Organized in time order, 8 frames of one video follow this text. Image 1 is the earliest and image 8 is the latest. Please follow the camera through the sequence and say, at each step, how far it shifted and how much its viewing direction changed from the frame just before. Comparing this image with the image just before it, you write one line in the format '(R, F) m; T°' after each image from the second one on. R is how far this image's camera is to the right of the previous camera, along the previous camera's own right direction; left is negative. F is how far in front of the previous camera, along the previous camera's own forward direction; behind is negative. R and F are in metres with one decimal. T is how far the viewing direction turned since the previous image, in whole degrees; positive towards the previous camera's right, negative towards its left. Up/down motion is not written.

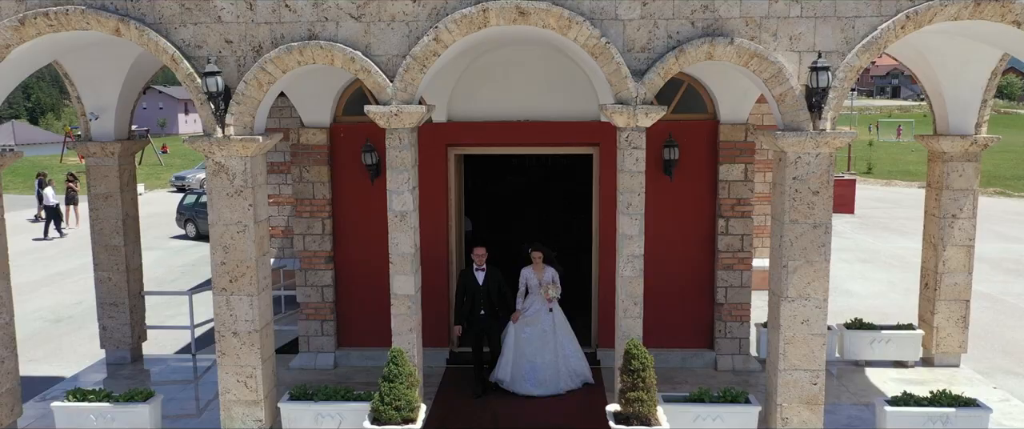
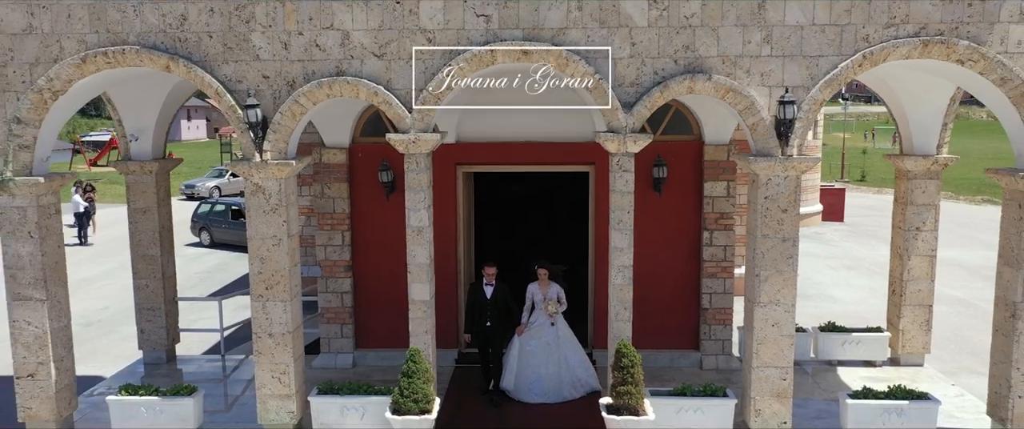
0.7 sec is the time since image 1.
(0.0, -0.8) m; 0°
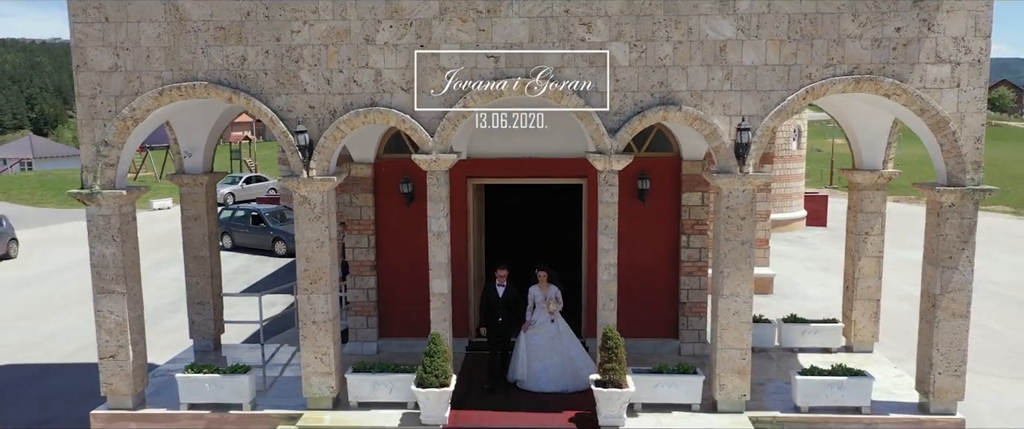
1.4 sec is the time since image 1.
(0.0, -1.4) m; 0°
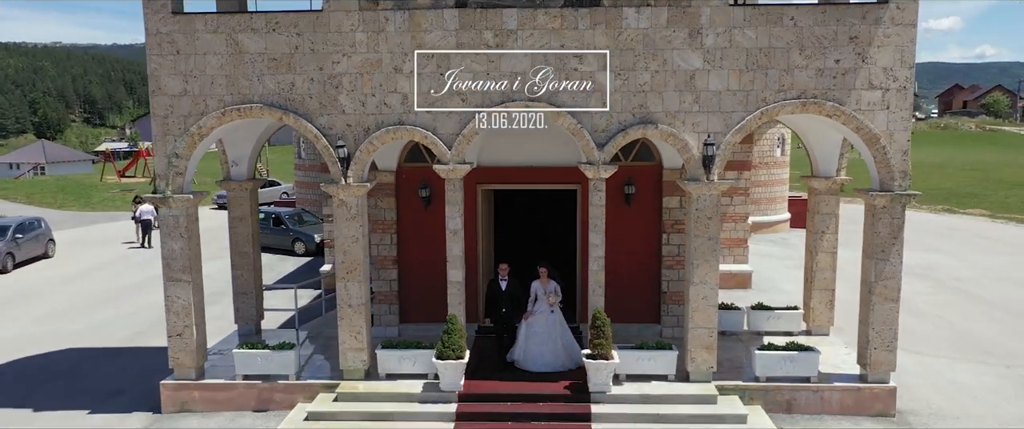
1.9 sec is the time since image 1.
(0.0, -1.6) m; 0°
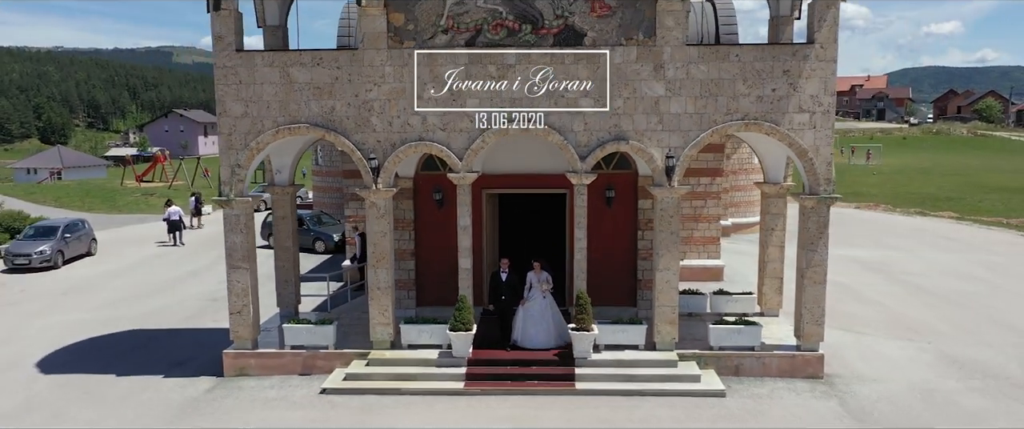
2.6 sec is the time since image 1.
(0.0, -2.2) m; 0°
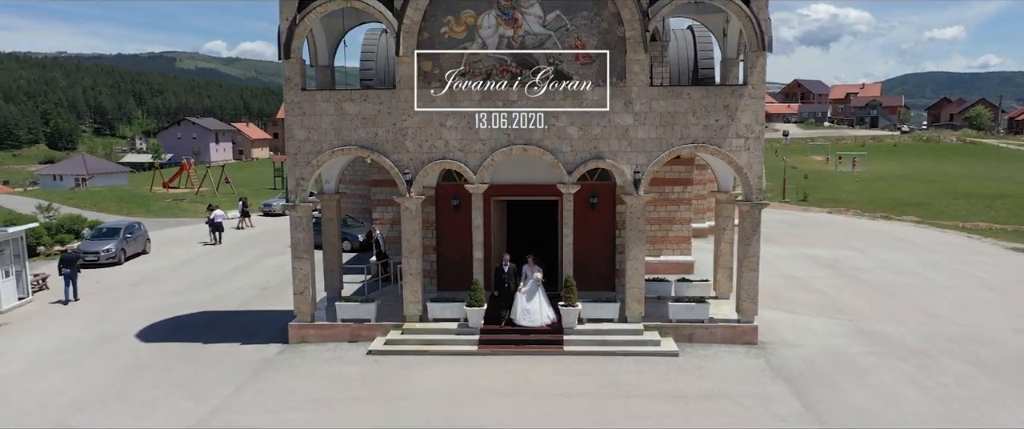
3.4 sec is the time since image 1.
(0.0, -3.4) m; 0°
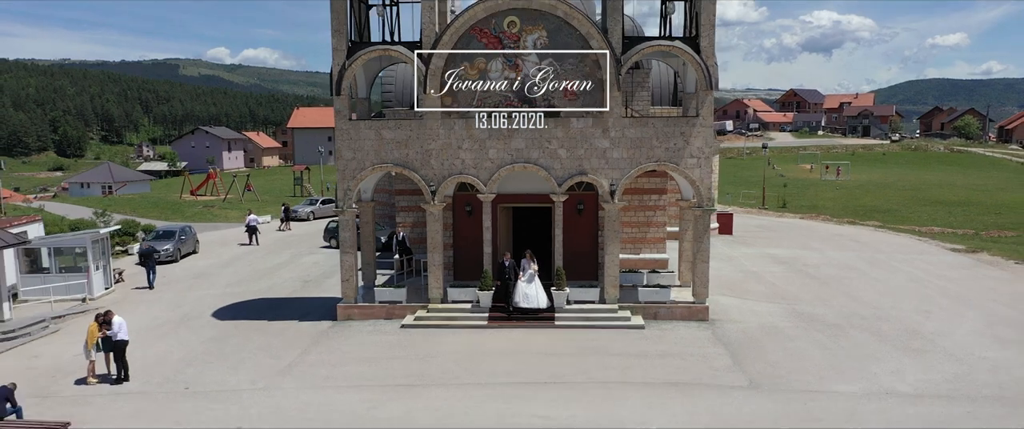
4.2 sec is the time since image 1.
(0.0, -4.1) m; 0°
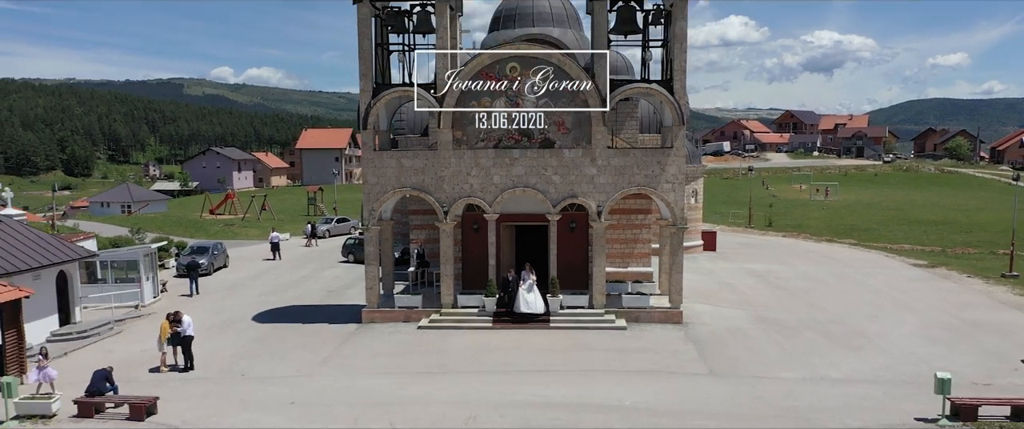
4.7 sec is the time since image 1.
(0.0, -3.2) m; 0°
